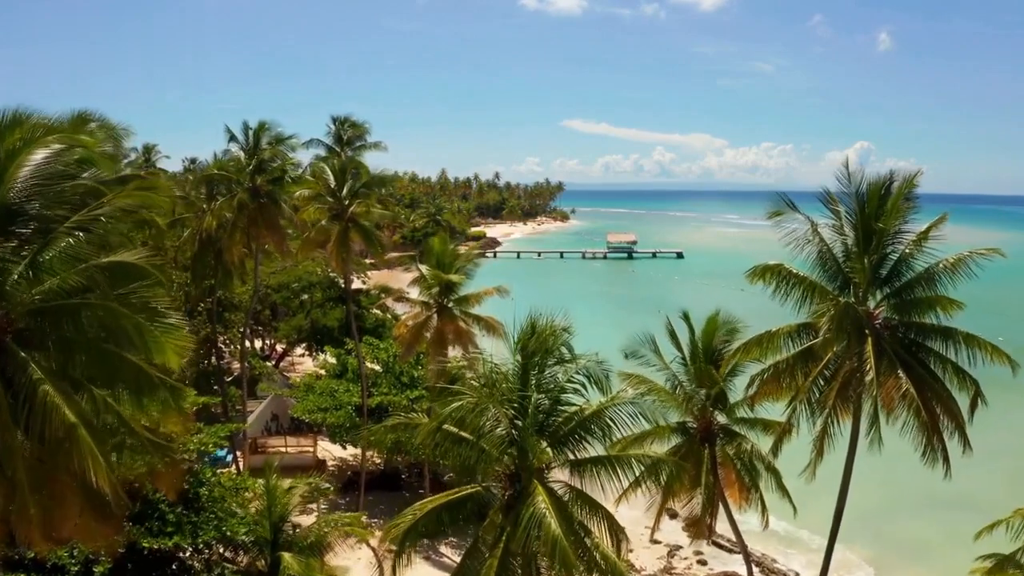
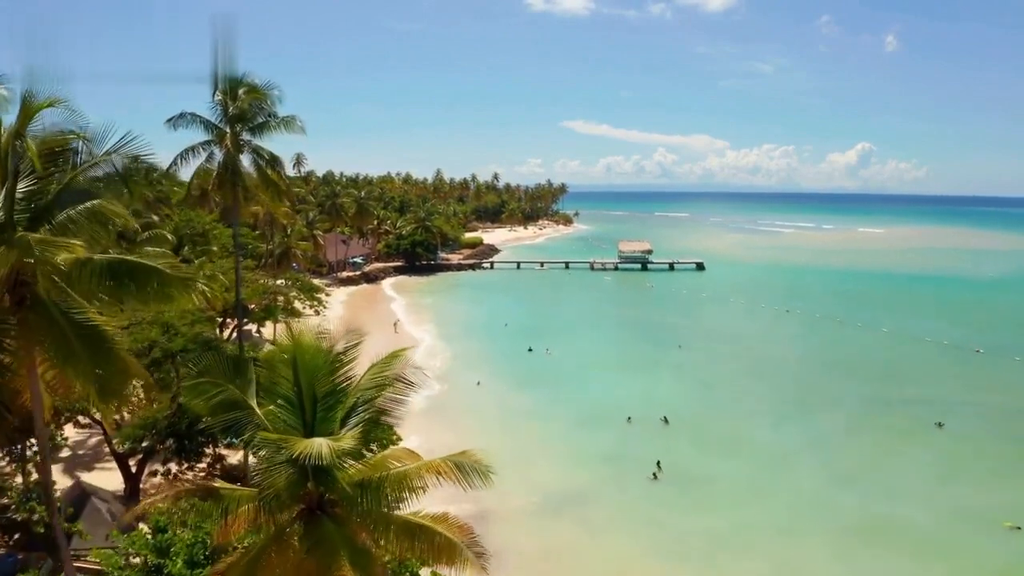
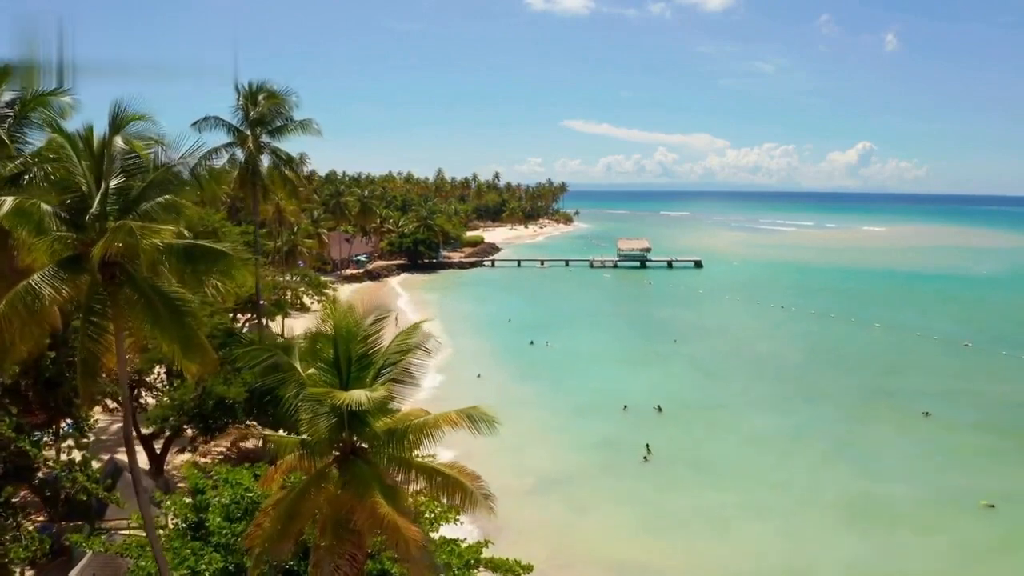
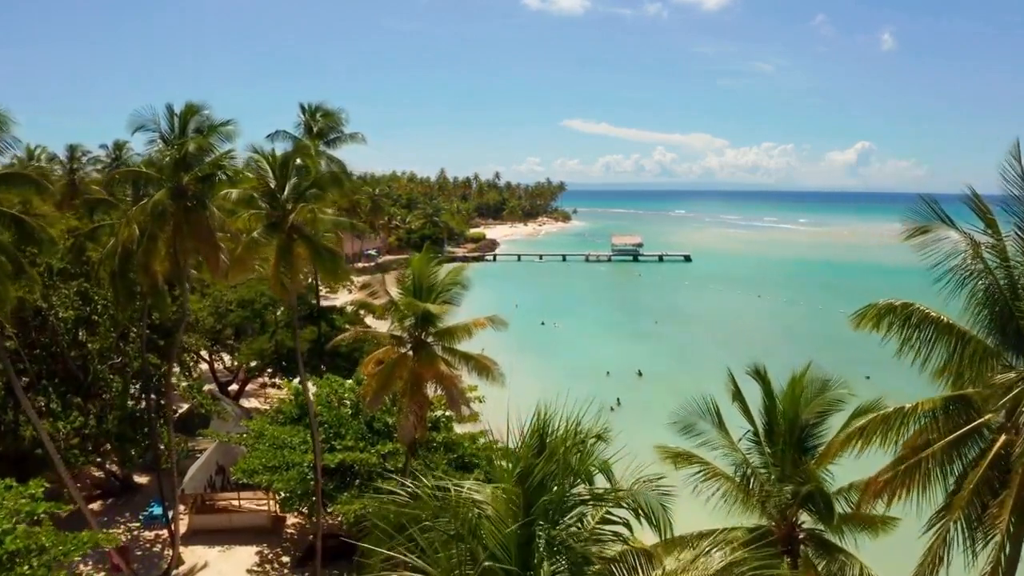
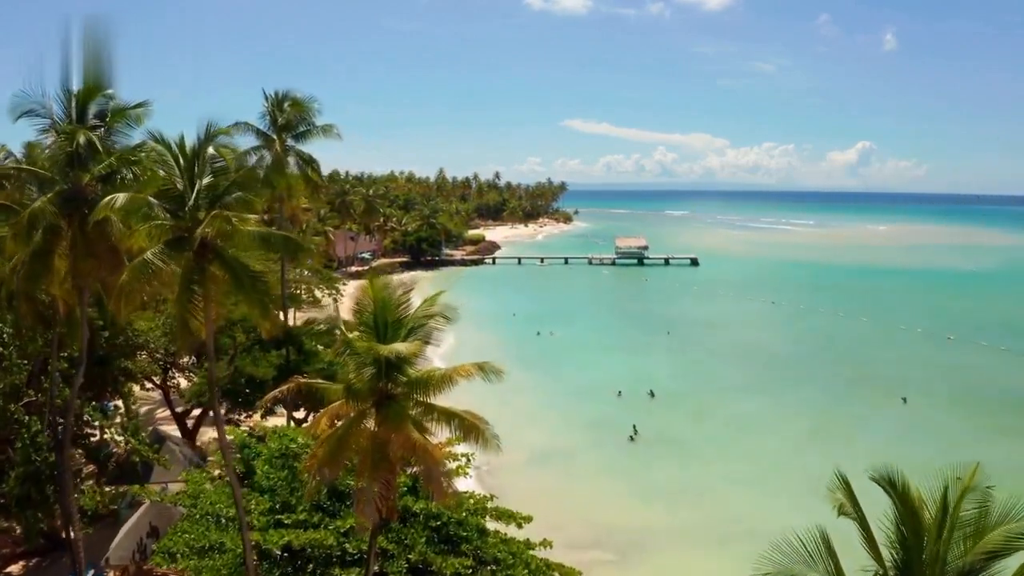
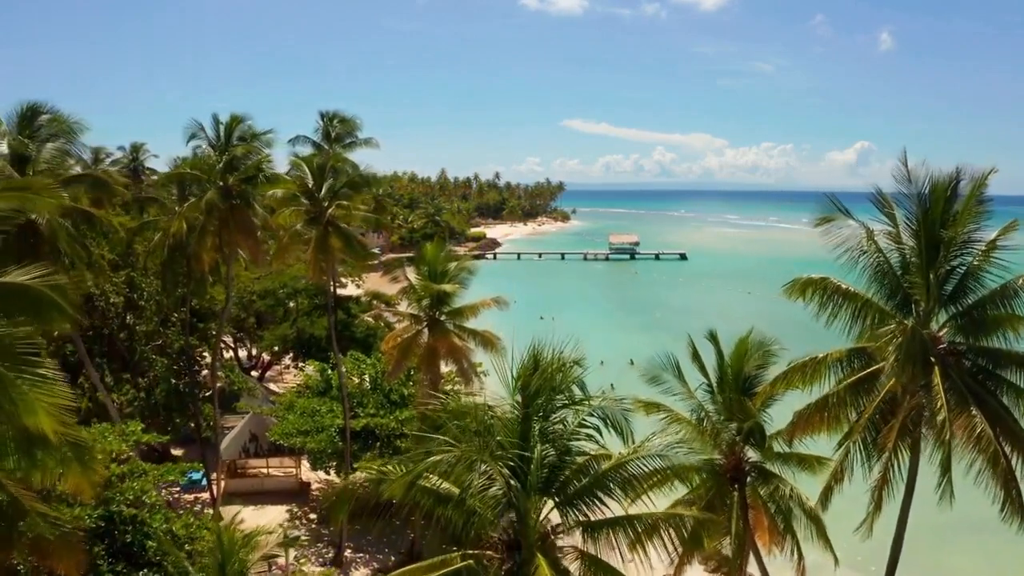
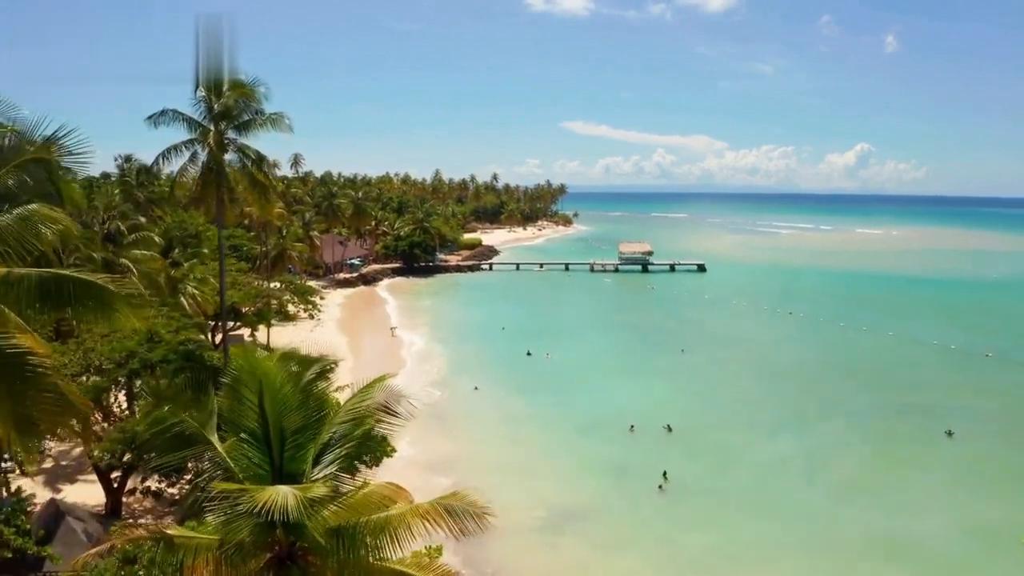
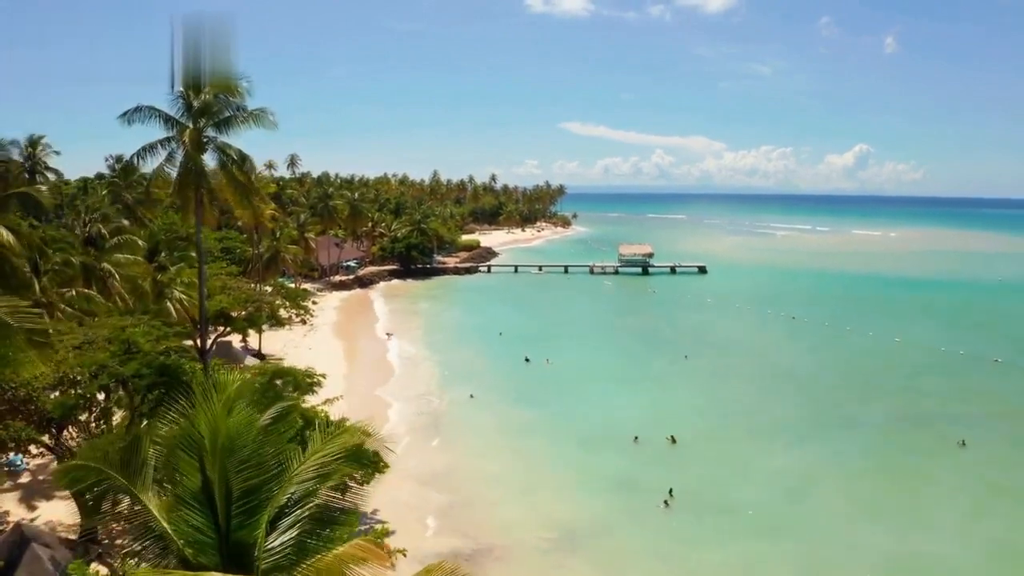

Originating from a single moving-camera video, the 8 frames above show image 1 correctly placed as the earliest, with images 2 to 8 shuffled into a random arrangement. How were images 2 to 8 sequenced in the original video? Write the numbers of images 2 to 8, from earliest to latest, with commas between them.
6, 4, 5, 3, 2, 7, 8
